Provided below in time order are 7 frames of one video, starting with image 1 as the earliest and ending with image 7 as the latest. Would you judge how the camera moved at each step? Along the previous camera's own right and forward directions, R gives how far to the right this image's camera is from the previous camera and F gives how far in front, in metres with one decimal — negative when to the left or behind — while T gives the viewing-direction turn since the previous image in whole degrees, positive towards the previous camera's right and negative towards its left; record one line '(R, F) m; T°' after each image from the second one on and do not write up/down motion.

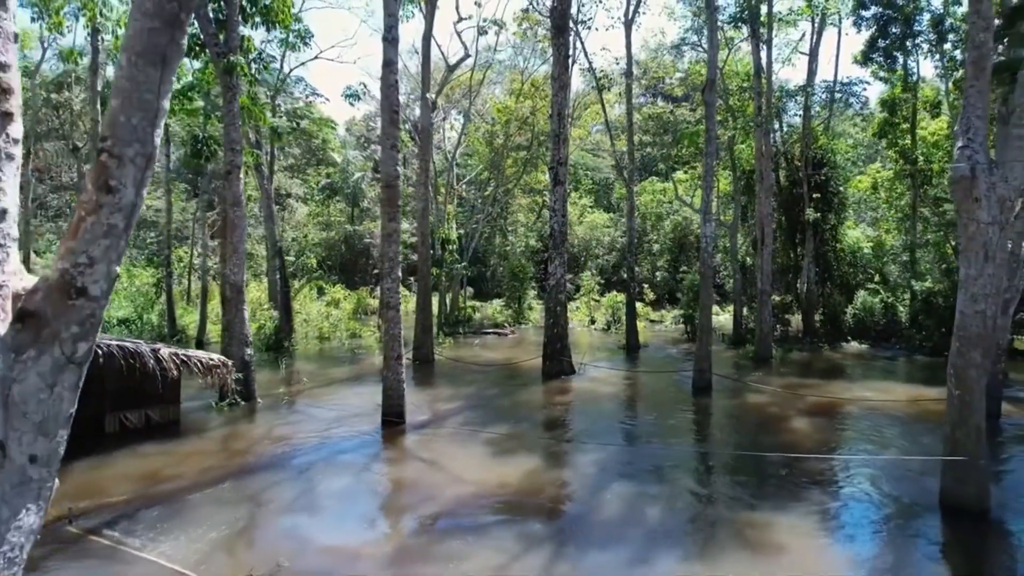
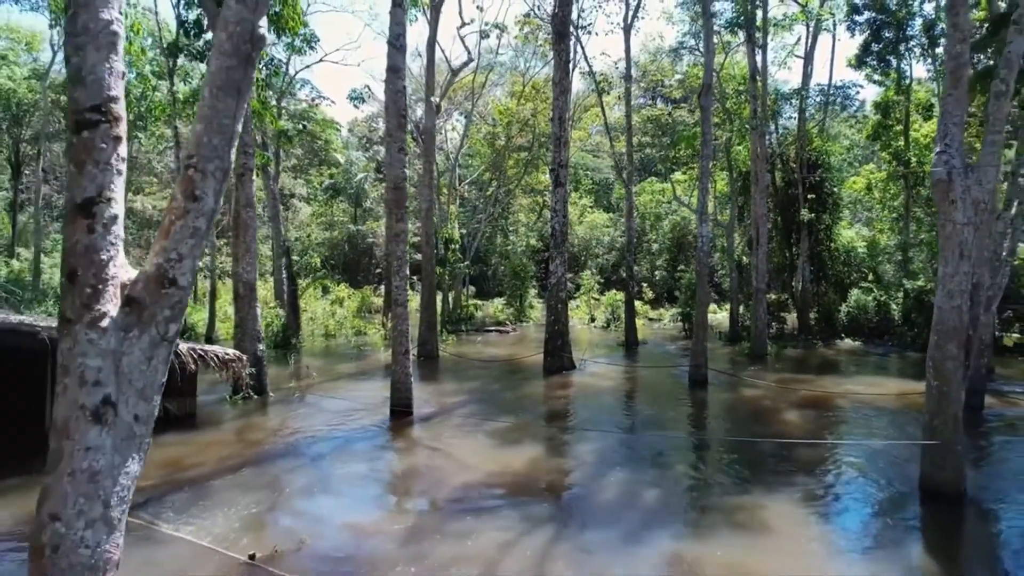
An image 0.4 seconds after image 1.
(0.0, -0.5) m; 0°
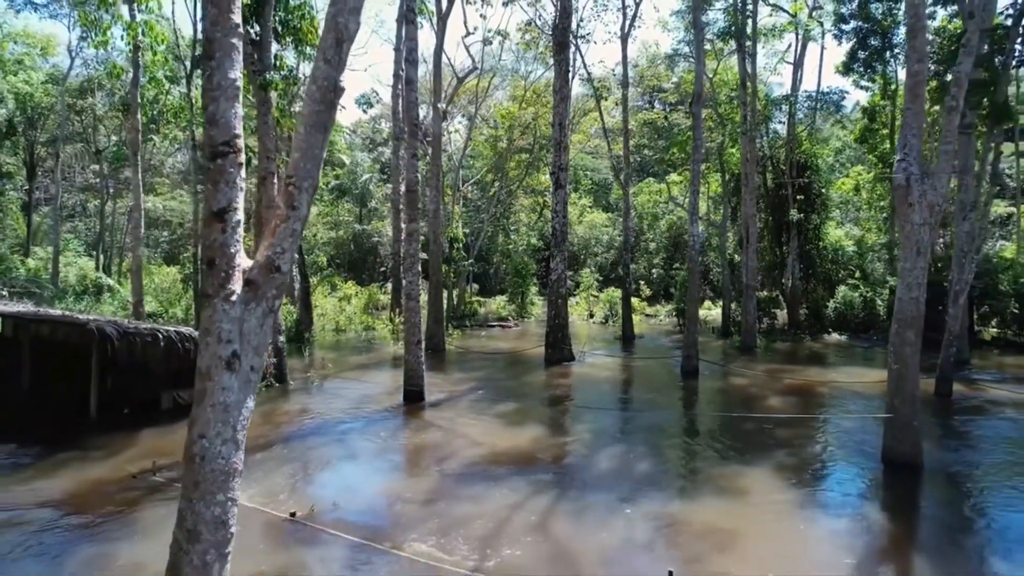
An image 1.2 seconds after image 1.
(0.0, -1.0) m; 0°
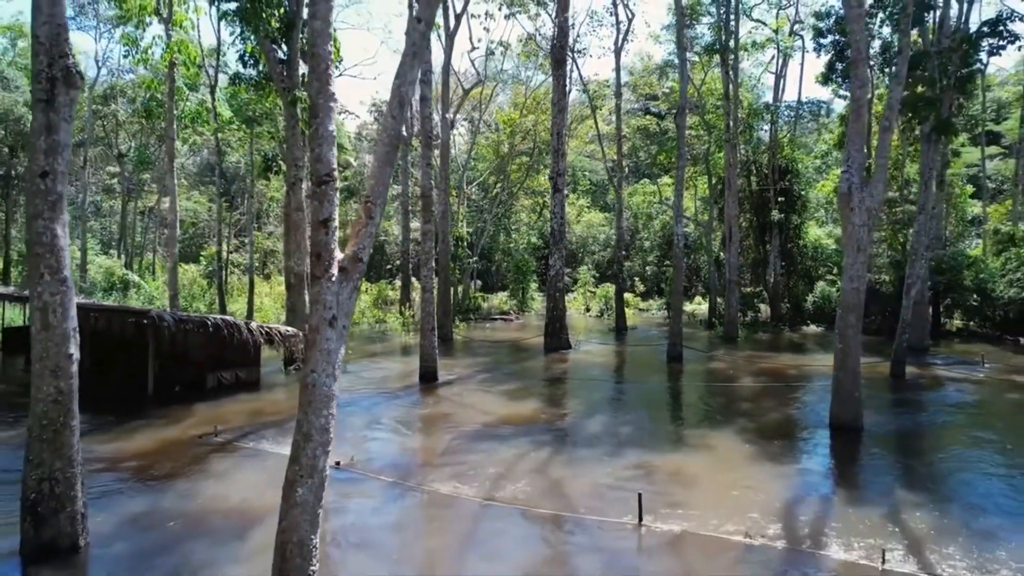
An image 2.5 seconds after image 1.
(0.0, -1.7) m; 0°
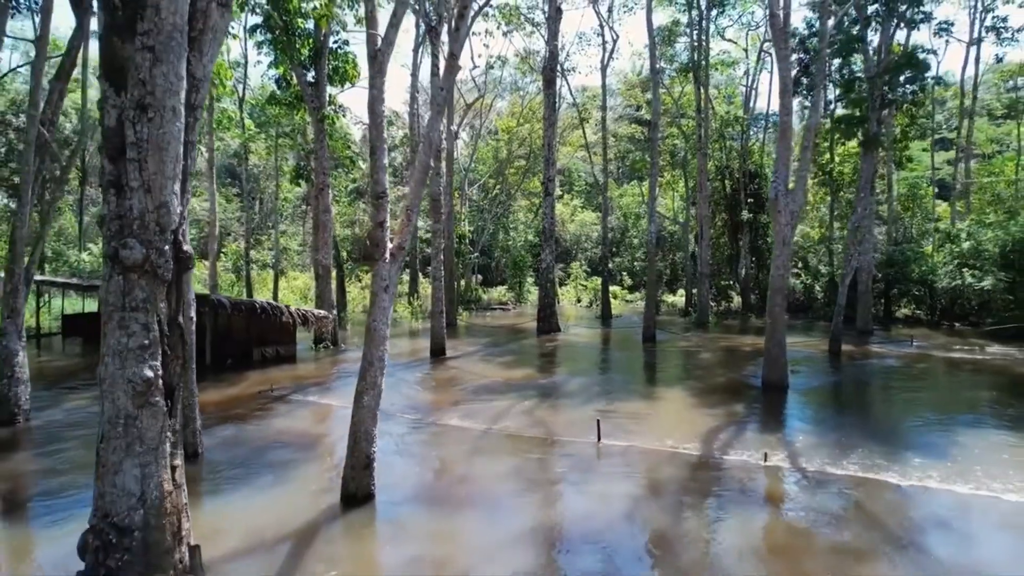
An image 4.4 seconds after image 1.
(+0.1, -2.7) m; 0°
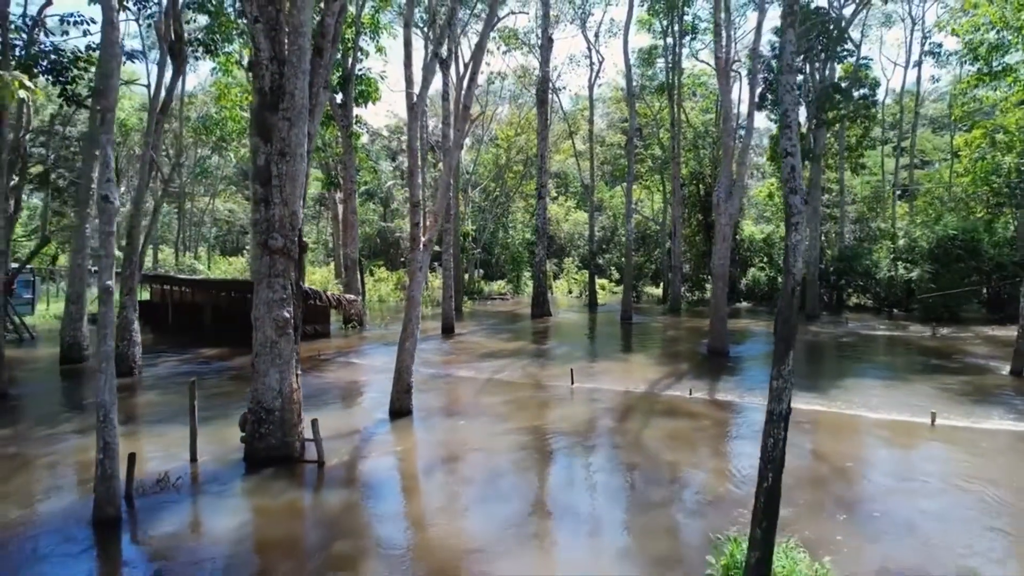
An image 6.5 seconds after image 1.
(0.0, -3.4) m; 0°
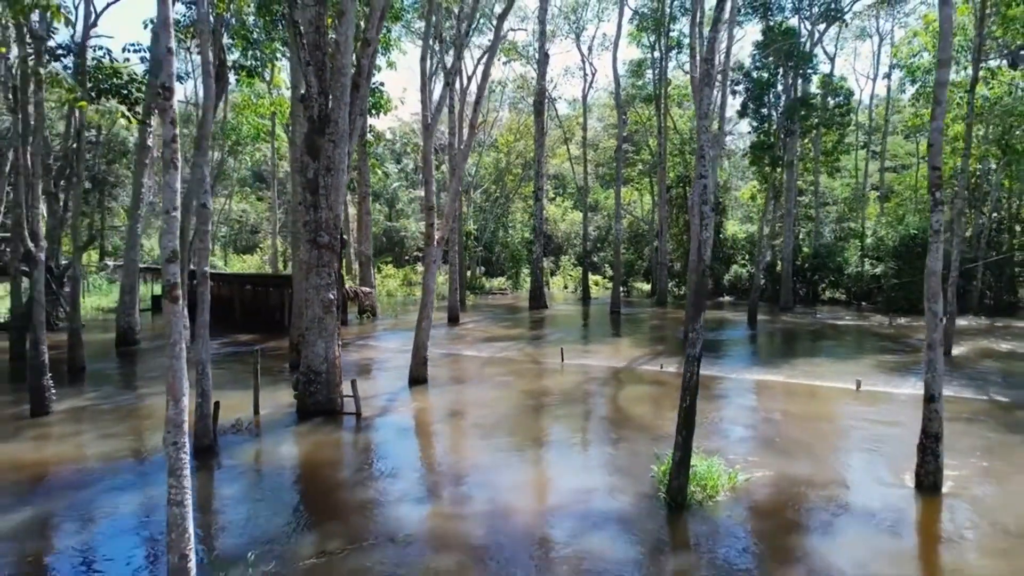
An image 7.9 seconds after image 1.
(0.0, -2.2) m; 0°
